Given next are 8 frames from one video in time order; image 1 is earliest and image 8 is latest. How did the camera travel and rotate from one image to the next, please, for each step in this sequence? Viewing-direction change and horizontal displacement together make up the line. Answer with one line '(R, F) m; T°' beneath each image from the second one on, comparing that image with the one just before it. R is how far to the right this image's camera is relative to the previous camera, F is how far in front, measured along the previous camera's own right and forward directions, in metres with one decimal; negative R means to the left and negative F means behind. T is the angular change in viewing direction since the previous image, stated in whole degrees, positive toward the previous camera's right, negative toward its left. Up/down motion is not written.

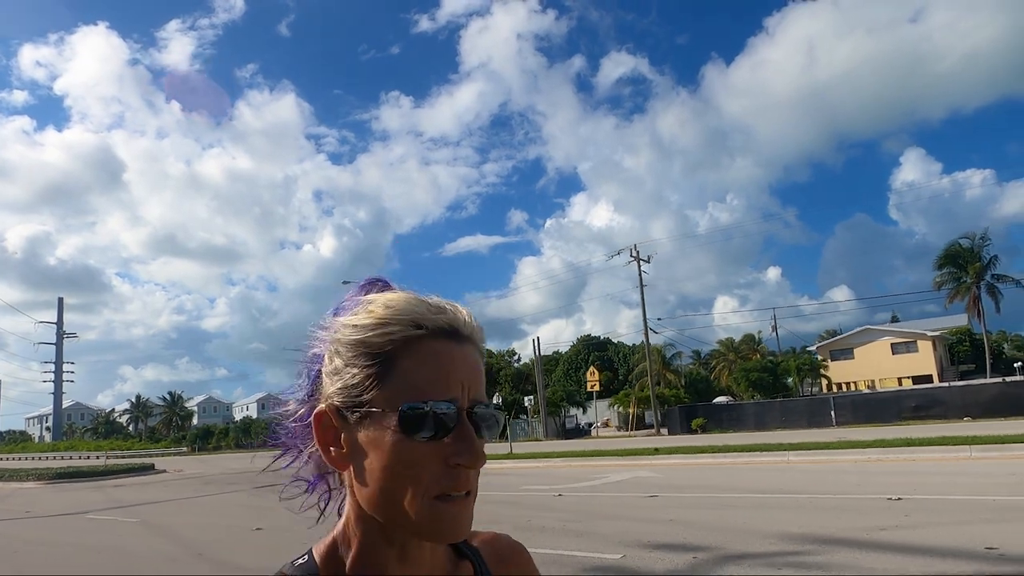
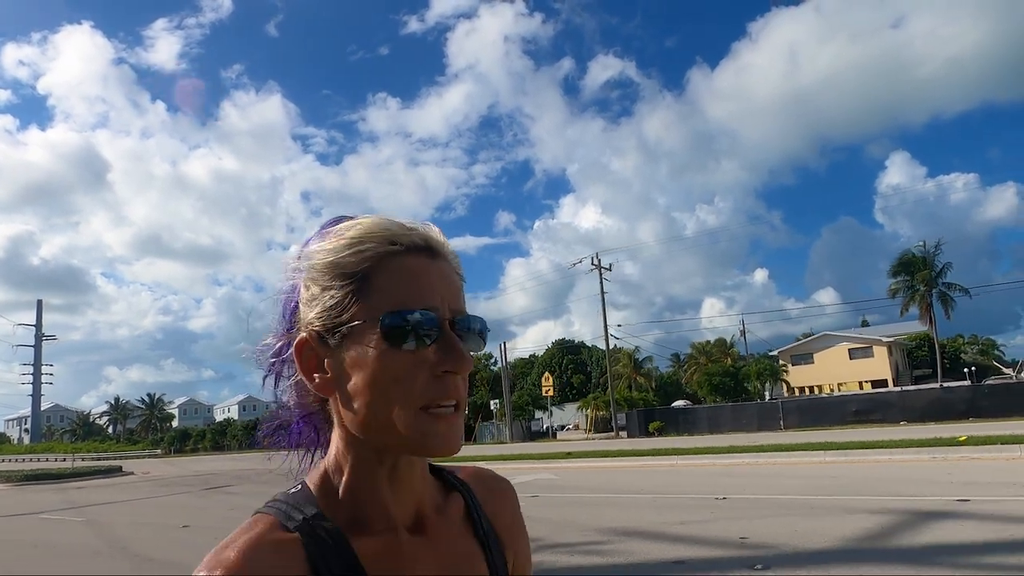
(+1.5, -1.2) m; +1°
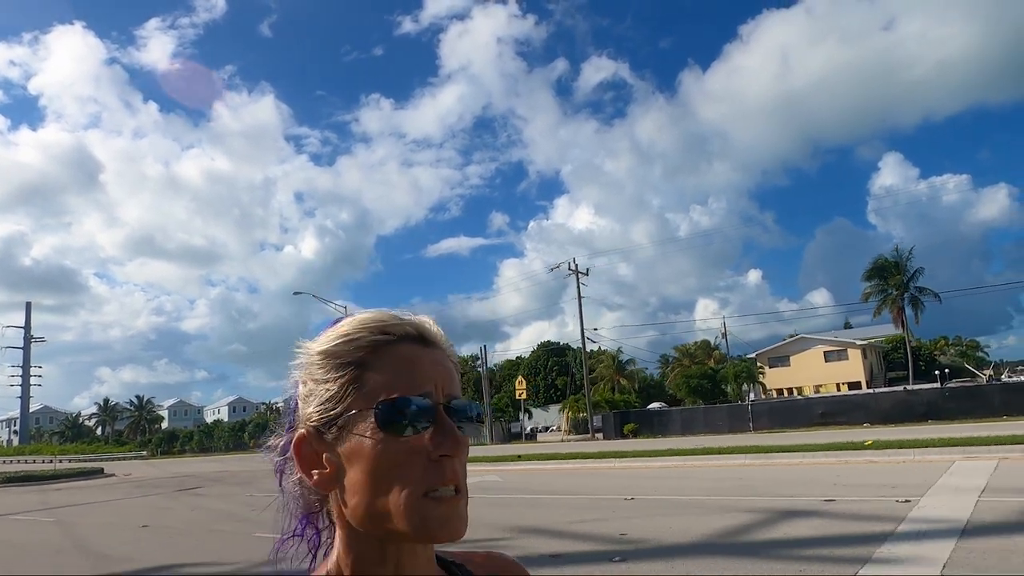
(+1.0, -0.8) m; 0°
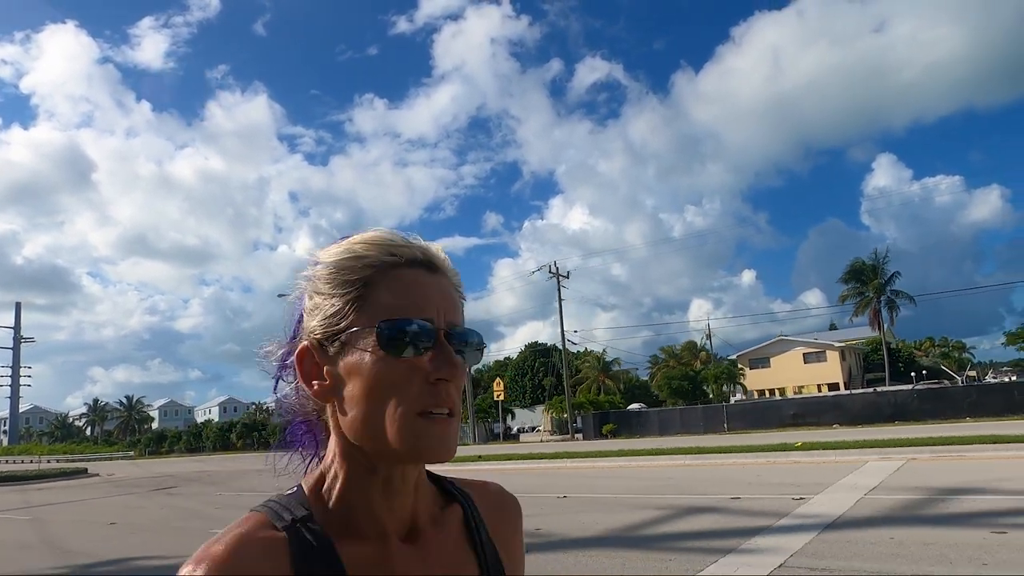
(+0.8, -0.7) m; 0°
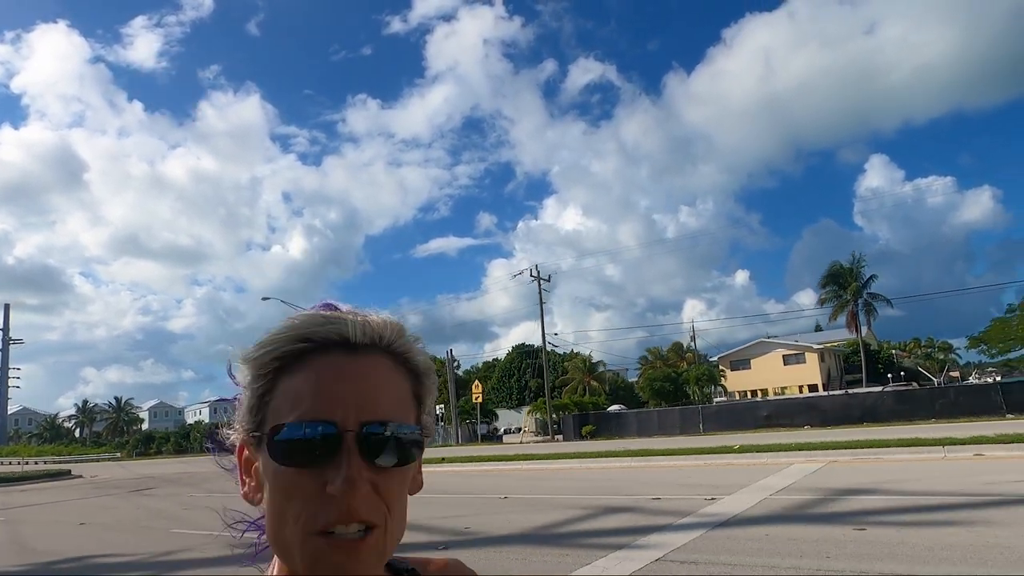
(+0.8, -0.7) m; 0°
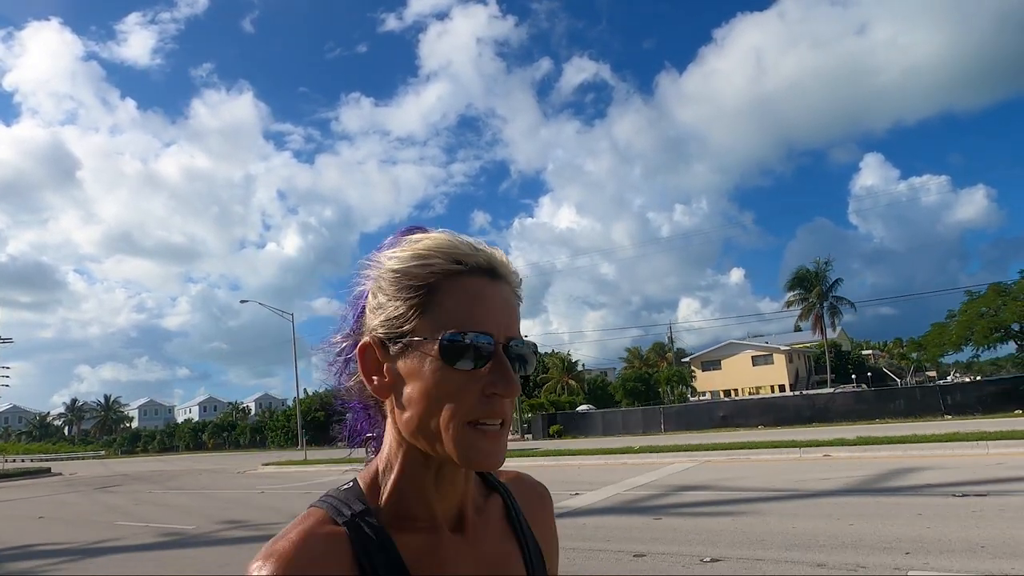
(+1.6, -1.4) m; 0°
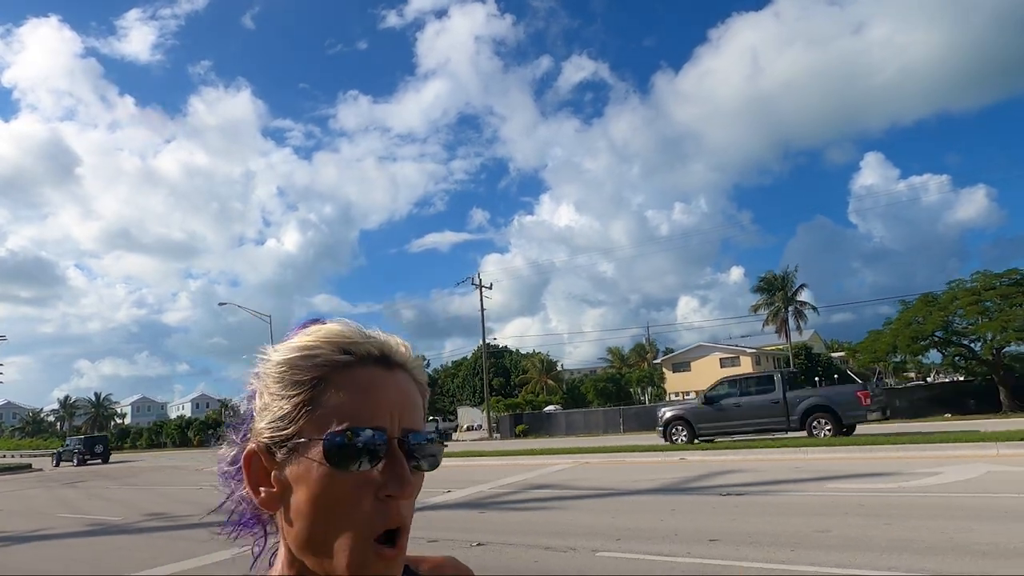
(+2.0, -1.7) m; 0°
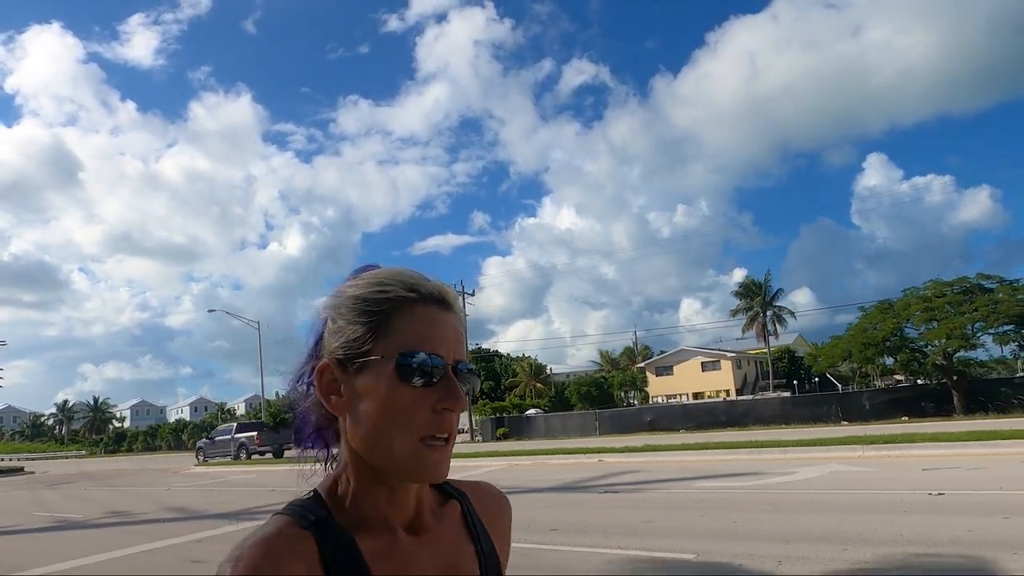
(+1.5, -1.3) m; 0°
